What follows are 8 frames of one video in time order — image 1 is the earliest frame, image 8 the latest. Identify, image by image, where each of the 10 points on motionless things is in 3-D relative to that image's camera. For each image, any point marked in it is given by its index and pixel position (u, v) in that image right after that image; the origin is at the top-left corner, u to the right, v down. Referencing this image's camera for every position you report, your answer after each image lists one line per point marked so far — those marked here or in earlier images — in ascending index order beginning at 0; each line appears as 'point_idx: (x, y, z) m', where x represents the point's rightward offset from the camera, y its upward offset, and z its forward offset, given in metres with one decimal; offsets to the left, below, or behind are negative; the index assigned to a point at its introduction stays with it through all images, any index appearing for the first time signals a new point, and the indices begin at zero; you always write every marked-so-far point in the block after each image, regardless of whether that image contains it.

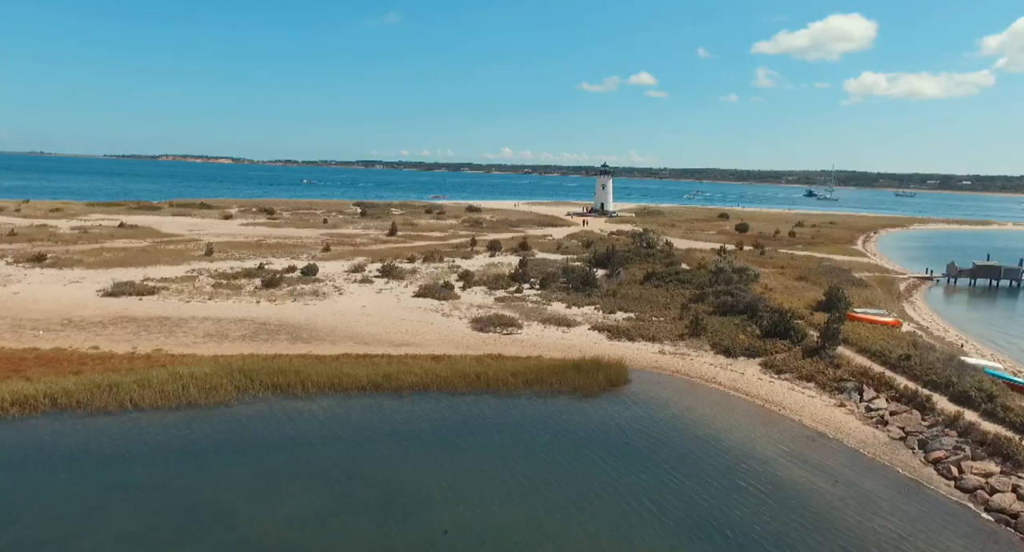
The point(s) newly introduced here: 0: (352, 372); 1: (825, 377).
0: (-5.0, -3.0, +18.2) m
1: (+9.9, -3.2, +18.4) m
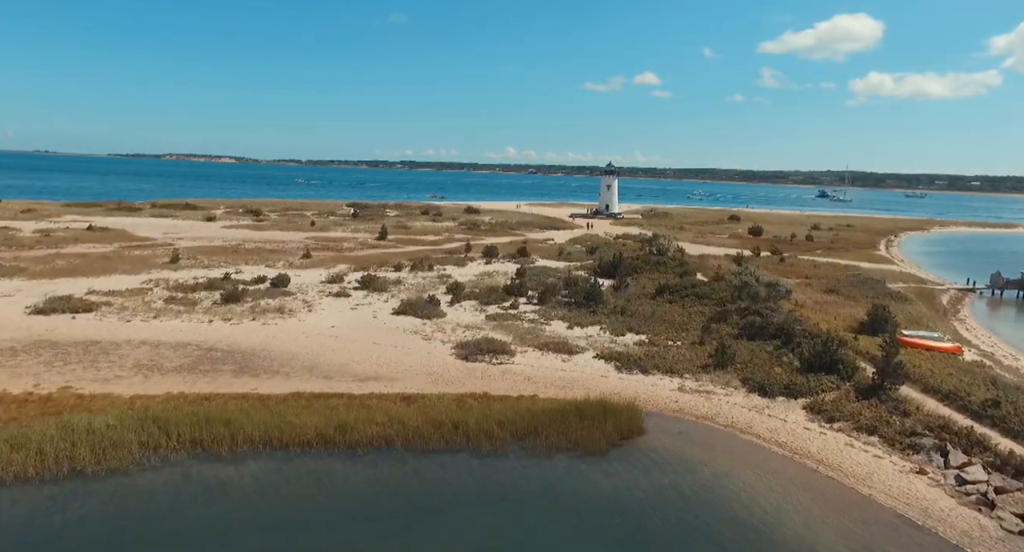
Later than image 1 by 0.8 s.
0: (-5.4, -3.6, +14.5) m
1: (+9.6, -3.9, +14.6) m
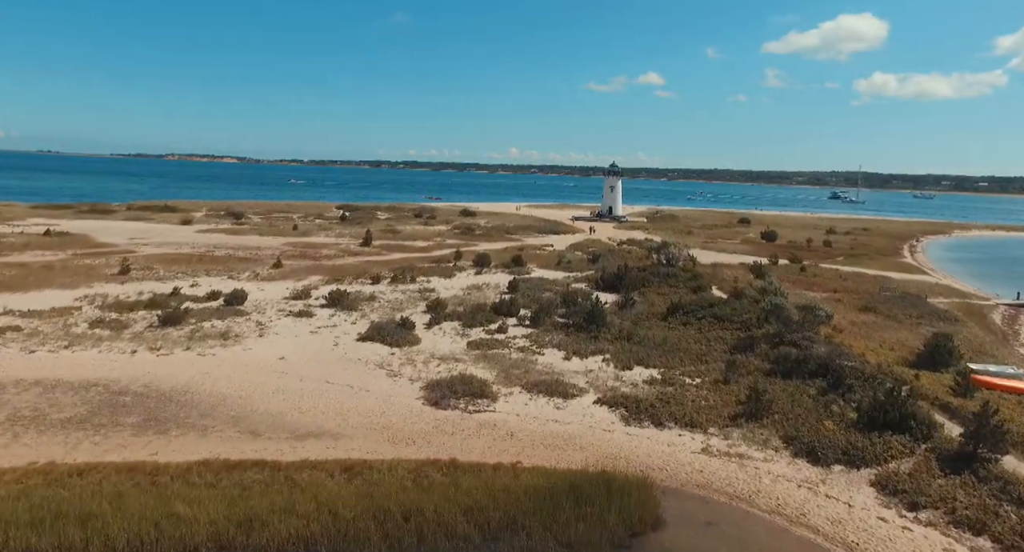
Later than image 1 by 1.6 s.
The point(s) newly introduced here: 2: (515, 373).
0: (-5.9, -4.3, +10.5) m
1: (+9.0, -4.6, +10.6) m
2: (+0.1, -3.2, +19.0) m
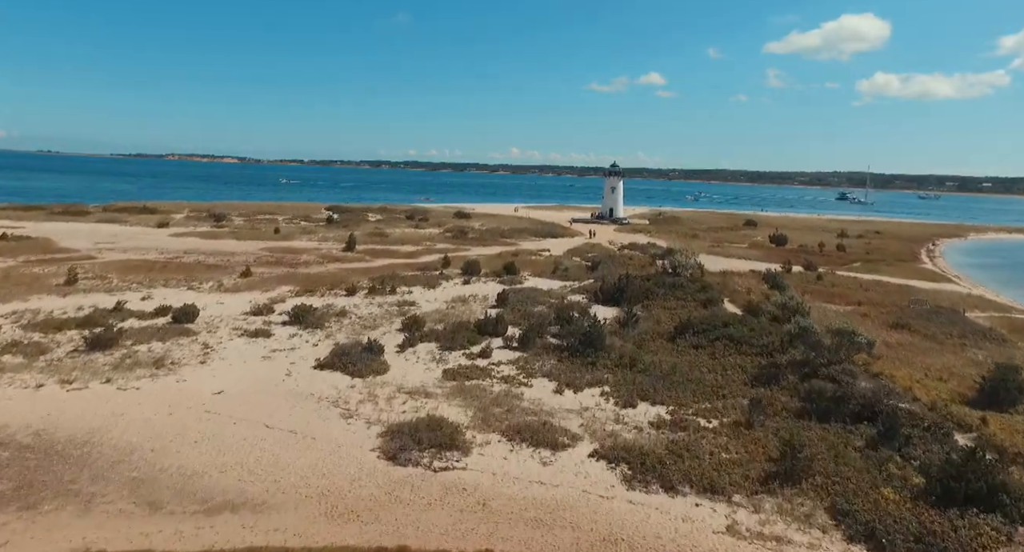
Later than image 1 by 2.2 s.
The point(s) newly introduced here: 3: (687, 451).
0: (-6.5, -4.9, +7.4) m
1: (+8.4, -5.2, +7.4) m
2: (-0.4, -3.7, +15.8) m
3: (+4.2, -4.1, +13.7) m
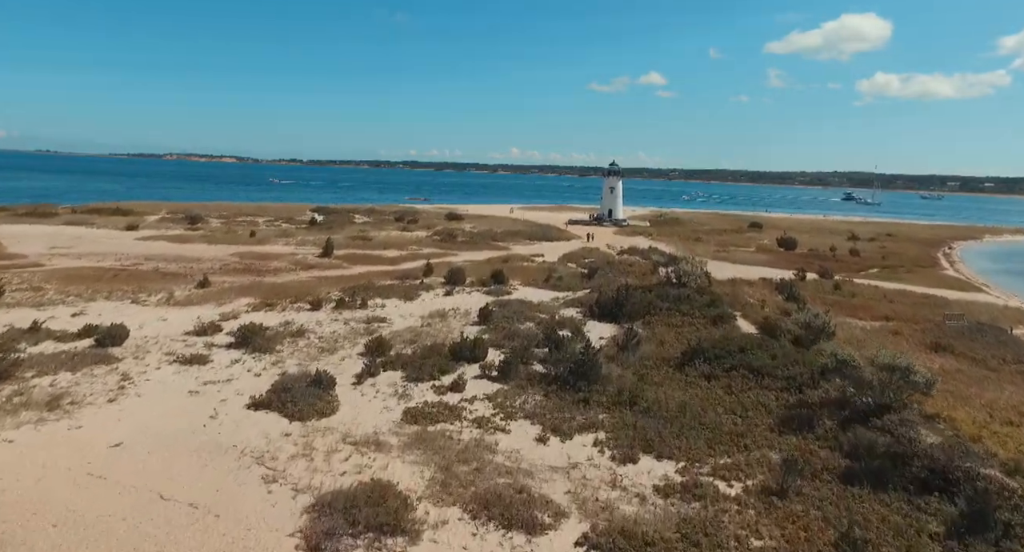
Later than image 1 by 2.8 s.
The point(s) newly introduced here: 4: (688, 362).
0: (-7.2, -5.4, +4.1) m
1: (+7.8, -5.7, +4.1) m
2: (-1.1, -4.2, +12.5) m
3: (+3.5, -4.6, +10.4) m
4: (+5.7, -2.7, +18.8) m
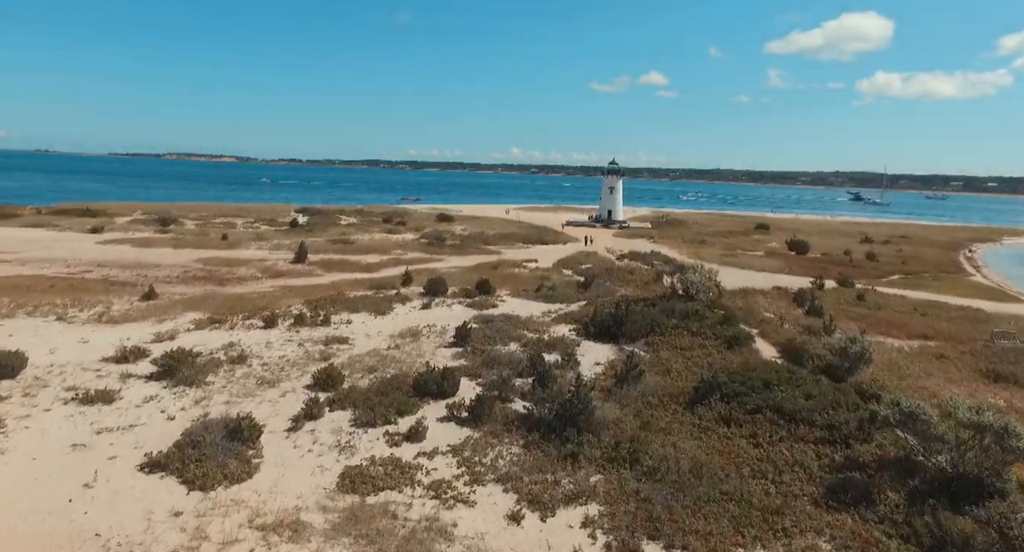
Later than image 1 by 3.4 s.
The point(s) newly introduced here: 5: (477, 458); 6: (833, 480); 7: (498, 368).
0: (-7.8, -5.9, +0.7) m
1: (+7.1, -6.2, +0.7) m
2: (-1.8, -4.7, +9.1) m
3: (+2.8, -5.1, +7.0) m
4: (+5.1, -3.2, +15.4) m
5: (-0.8, -4.0, +13.0) m
6: (+6.3, -4.0, +11.5) m
7: (-0.4, -2.8, +18.7) m
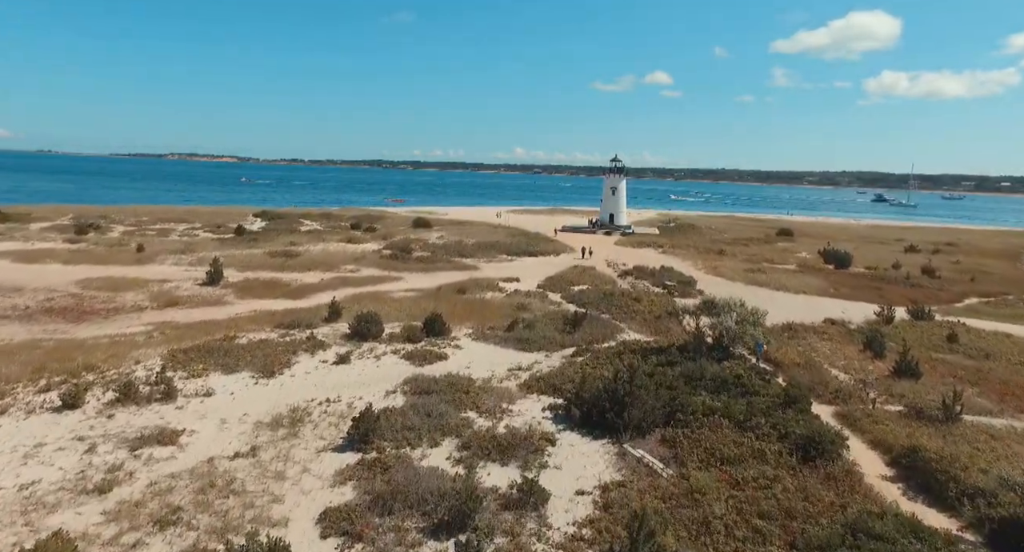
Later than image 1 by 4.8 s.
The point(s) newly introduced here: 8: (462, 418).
0: (-9.5, -7.1, -7.6) m
1: (+5.4, -7.4, -7.7) m
2: (-3.4, -6.0, +0.8) m
3: (+1.2, -6.4, -1.4) m
4: (+3.5, -4.5, +7.0) m
5: (-2.4, -5.2, +4.7) m
6: (+4.7, -5.3, +3.1) m
7: (-2.0, -4.1, +10.3) m
8: (-1.2, -3.4, +14.5) m
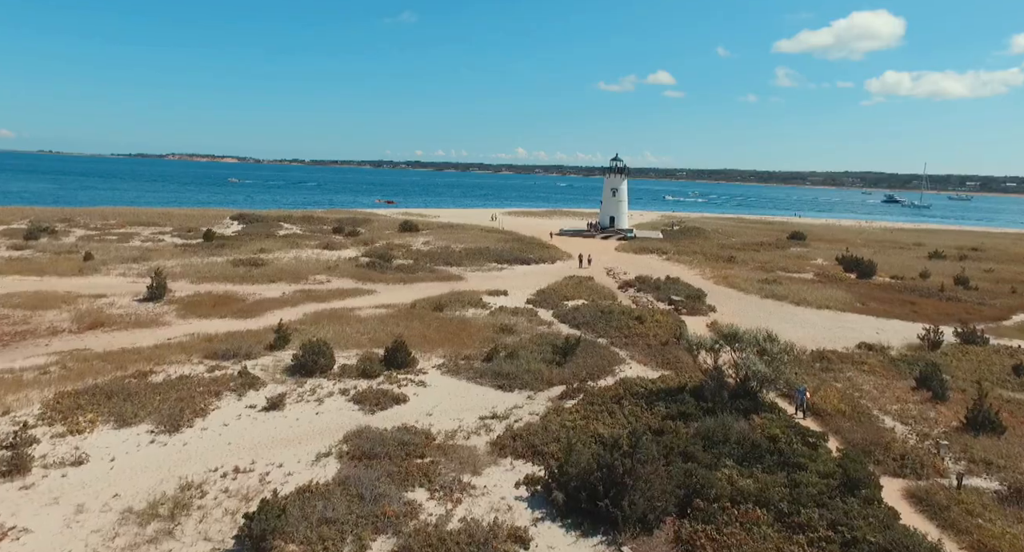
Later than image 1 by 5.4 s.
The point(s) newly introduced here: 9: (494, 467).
0: (-10.3, -7.8, -11.3) m
1: (+4.6, -8.1, -11.5) m
2: (-4.1, -6.6, -3.0) m
3: (+0.4, -7.0, -5.1) m
4: (+2.7, -5.1, +3.3) m
5: (-3.1, -5.9, +0.9) m
6: (+4.0, -5.9, -0.7) m
7: (-2.7, -4.7, +6.6) m
8: (-1.9, -4.0, +10.8) m
9: (-0.3, -3.8, +12.5) m
